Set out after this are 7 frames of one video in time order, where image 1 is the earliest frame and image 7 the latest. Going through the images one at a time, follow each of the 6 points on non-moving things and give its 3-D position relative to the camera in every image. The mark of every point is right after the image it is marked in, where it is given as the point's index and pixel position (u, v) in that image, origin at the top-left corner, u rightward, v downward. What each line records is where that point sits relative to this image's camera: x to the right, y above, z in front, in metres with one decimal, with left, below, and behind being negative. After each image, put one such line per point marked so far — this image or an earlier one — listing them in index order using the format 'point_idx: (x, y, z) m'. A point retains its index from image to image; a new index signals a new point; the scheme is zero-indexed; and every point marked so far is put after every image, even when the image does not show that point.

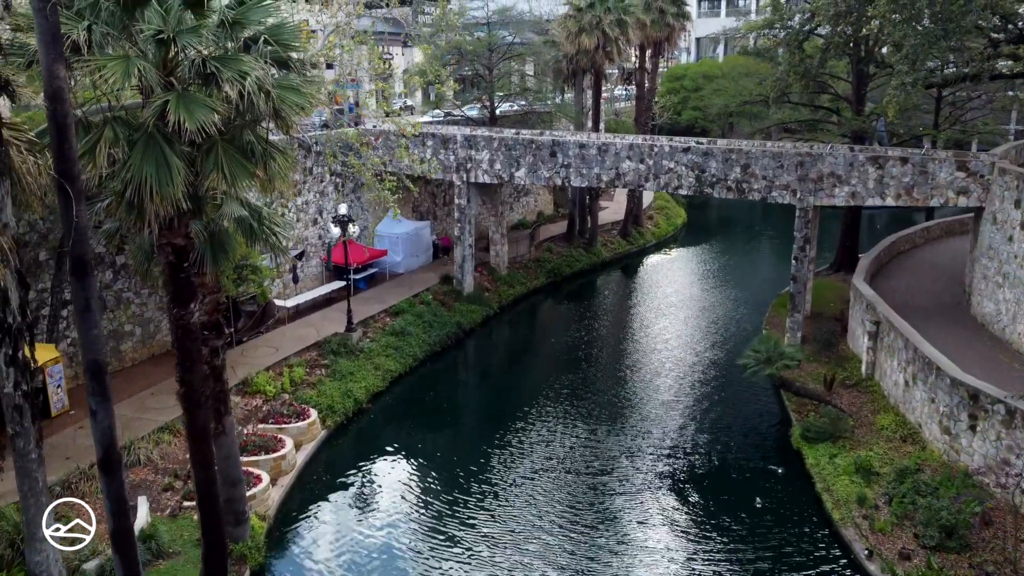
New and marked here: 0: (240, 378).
0: (-6.0, -2.0, +16.7) m
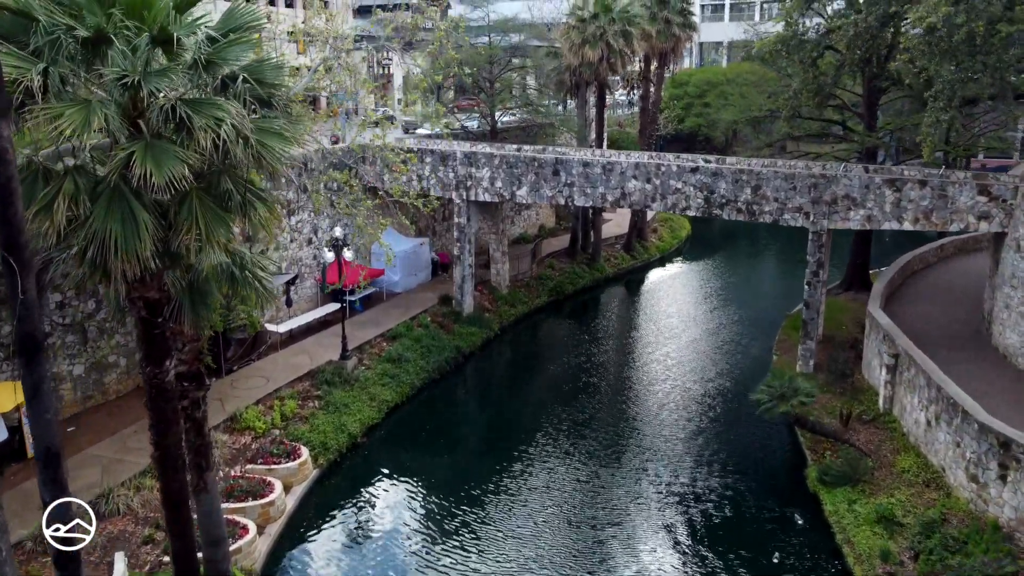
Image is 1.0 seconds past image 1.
0: (-6.0, -2.7, +16.0) m
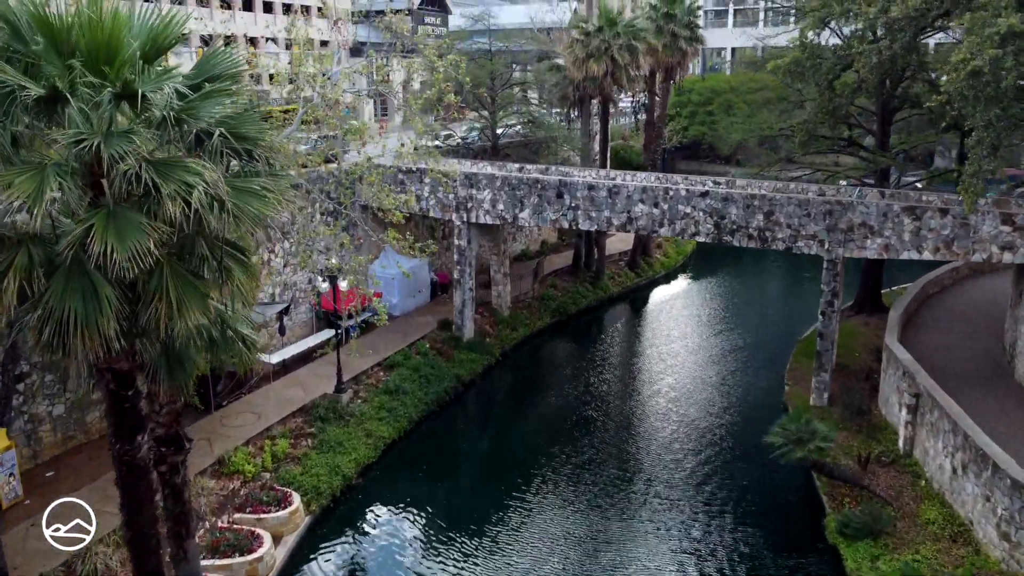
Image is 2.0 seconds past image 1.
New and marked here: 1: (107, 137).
0: (-5.9, -3.4, +15.2) m
1: (-3.4, +1.3, +6.3) m
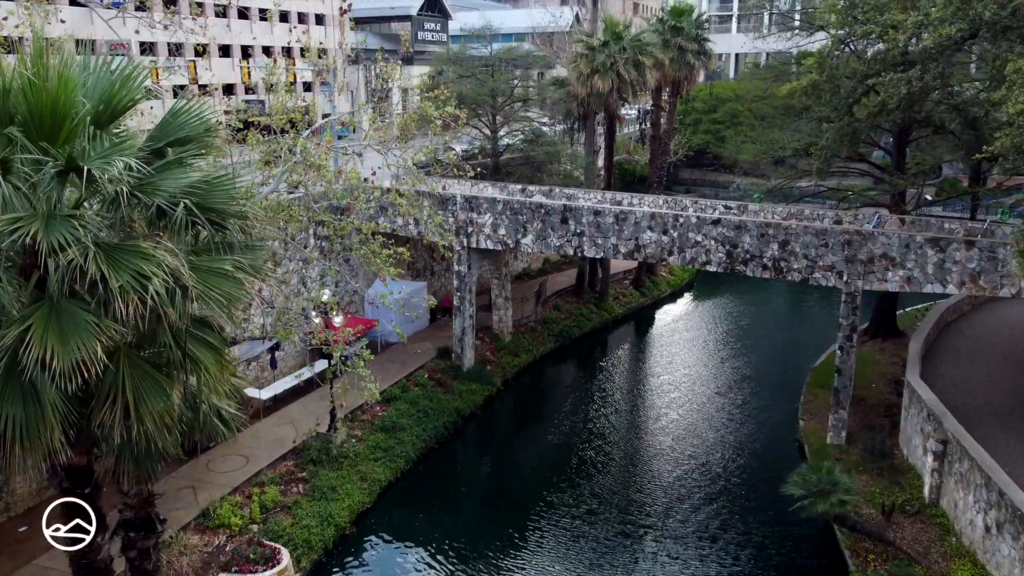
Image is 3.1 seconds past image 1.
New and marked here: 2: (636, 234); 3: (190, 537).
0: (-5.9, -4.2, +14.3) m
1: (-3.3, +0.5, +5.4) m
2: (+3.2, +1.4, +19.2) m
3: (-5.8, -4.5, +13.6) m
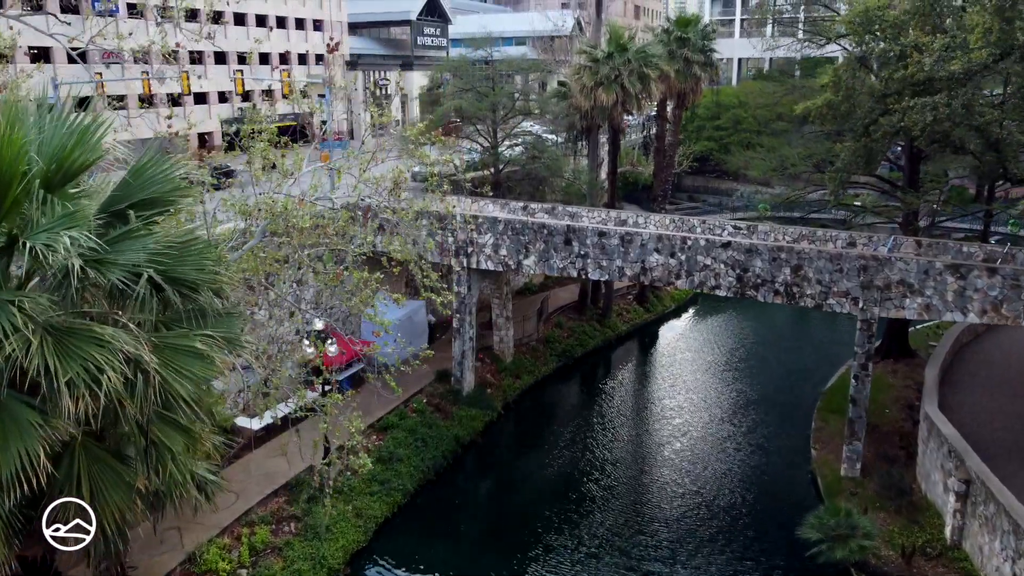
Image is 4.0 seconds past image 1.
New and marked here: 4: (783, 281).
0: (-5.9, -4.8, +13.6) m
1: (-3.3, -0.1, +4.7) m
2: (+3.2, +0.8, +18.6) m
3: (-5.8, -5.1, +12.9) m
4: (+6.2, +0.2, +17.3) m
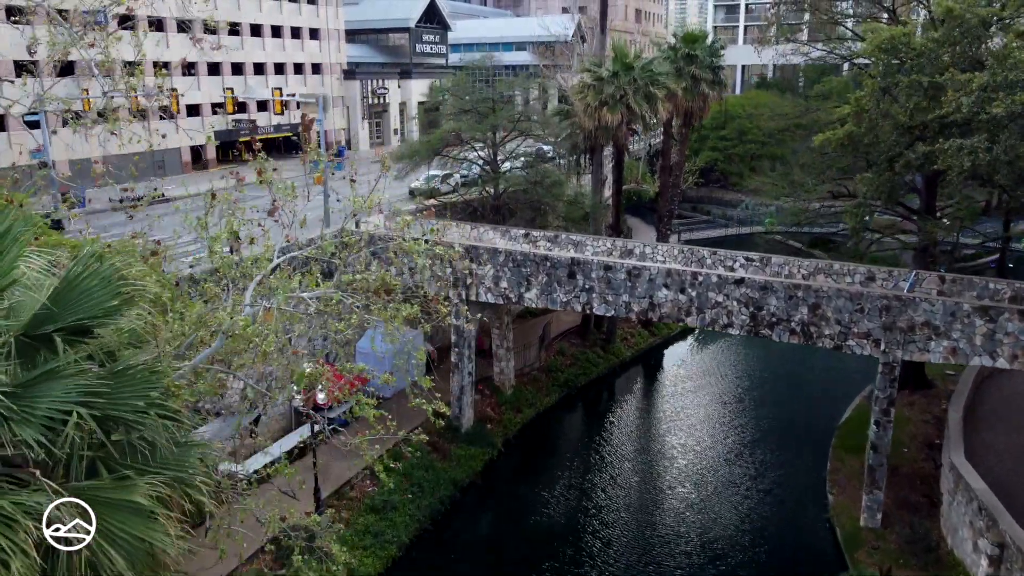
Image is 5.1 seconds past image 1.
0: (-5.8, -5.6, +12.7) m
1: (-3.2, -1.0, +3.7) m
2: (+3.2, -0.1, +17.6) m
3: (-5.7, -5.9, +12.0) m
4: (+6.3, -0.7, +16.4) m
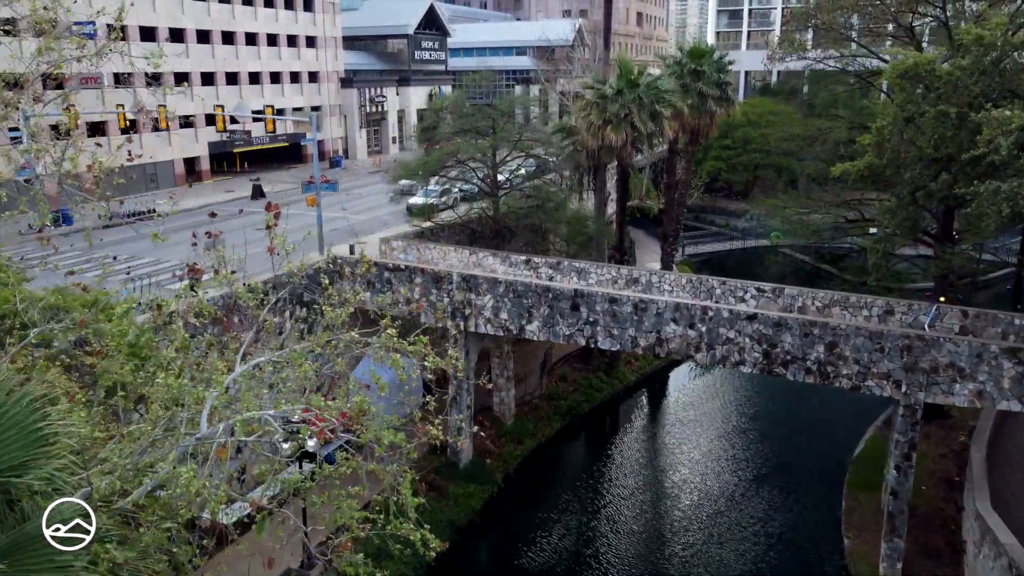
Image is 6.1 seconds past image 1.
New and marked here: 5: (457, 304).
0: (-5.8, -6.4, +11.8) m
1: (-3.2, -1.7, +2.9) m
2: (+3.2, -0.9, +16.8) m
3: (-5.7, -6.7, +11.1) m
4: (+6.3, -1.4, +15.6) m
5: (-1.4, -0.4, +18.7) m
